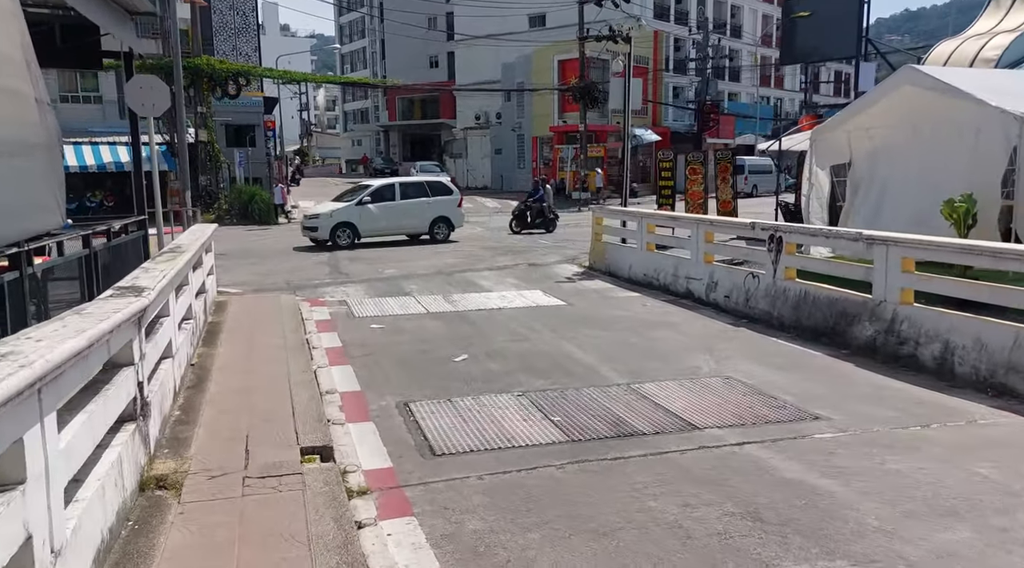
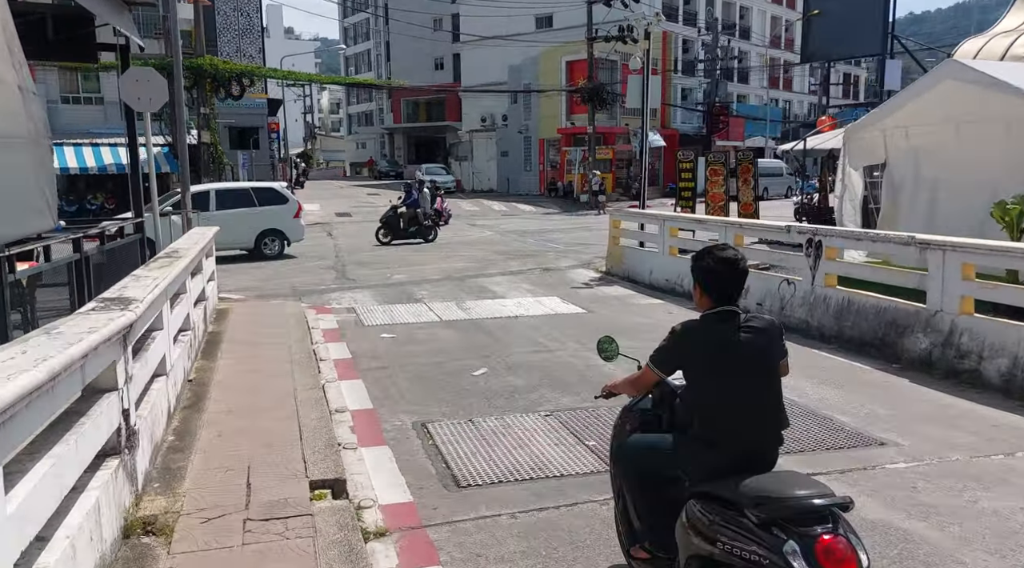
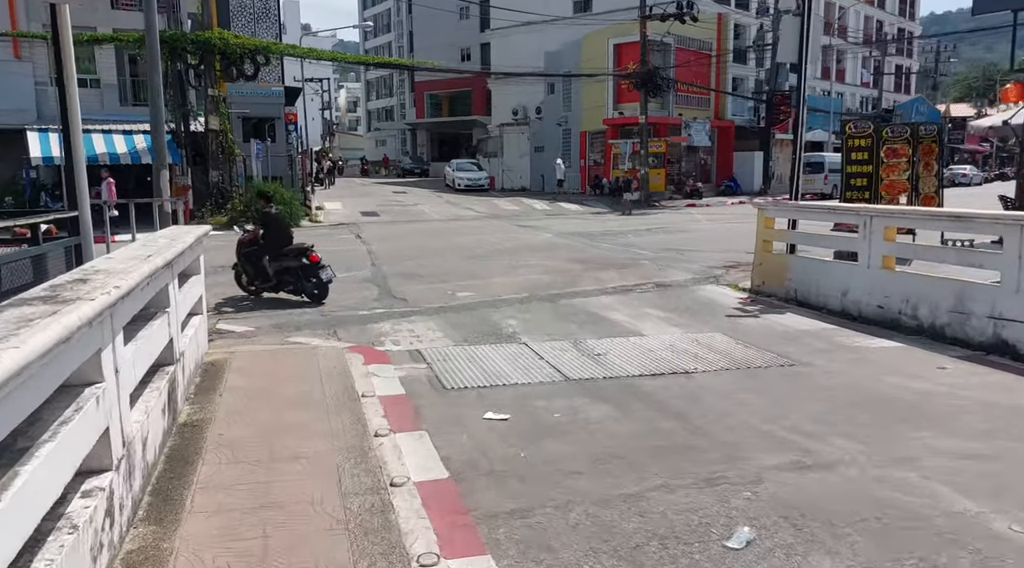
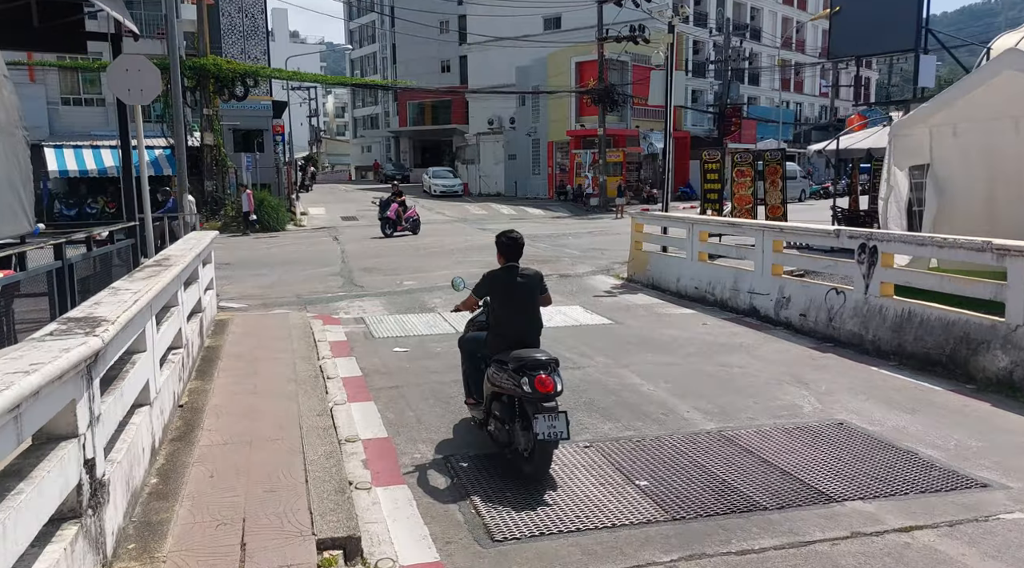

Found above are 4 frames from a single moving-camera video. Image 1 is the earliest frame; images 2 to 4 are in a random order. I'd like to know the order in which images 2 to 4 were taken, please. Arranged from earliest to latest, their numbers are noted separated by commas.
2, 4, 3
